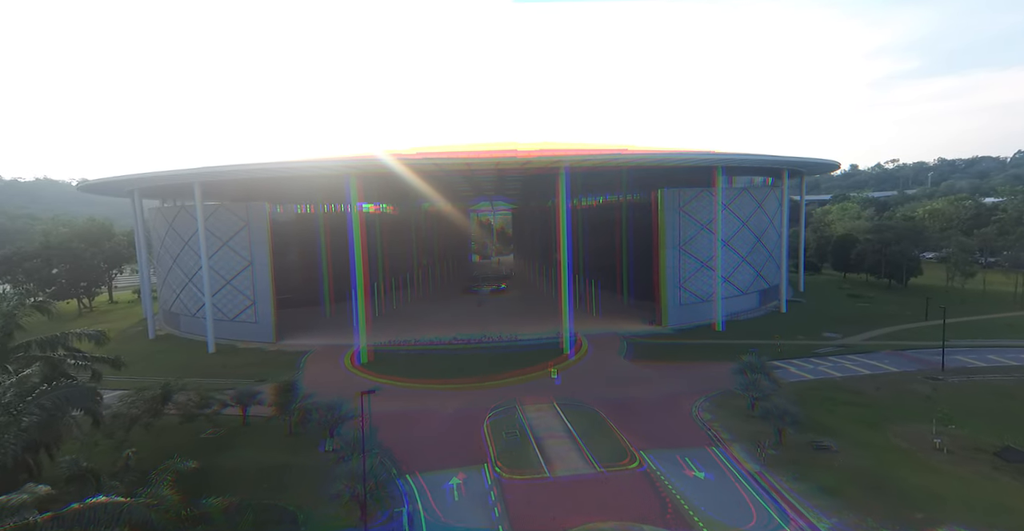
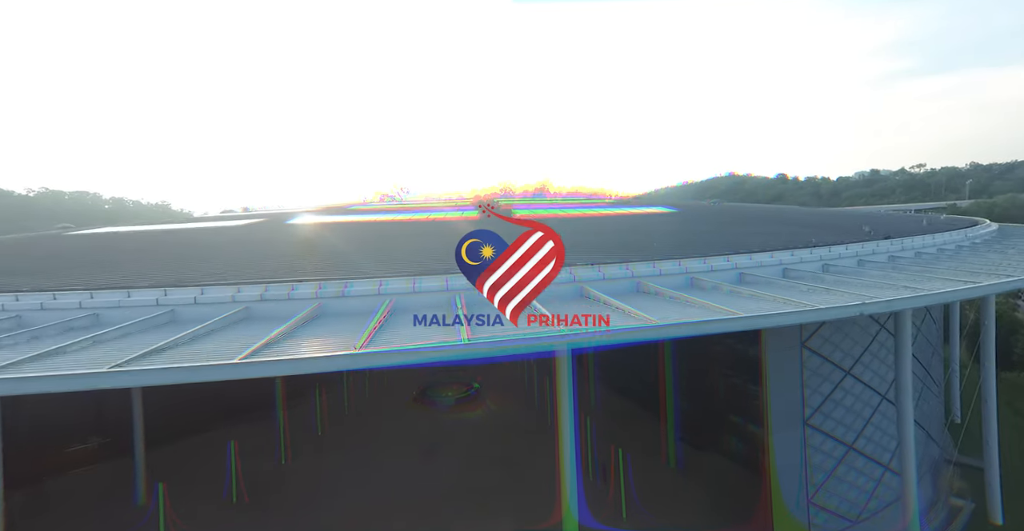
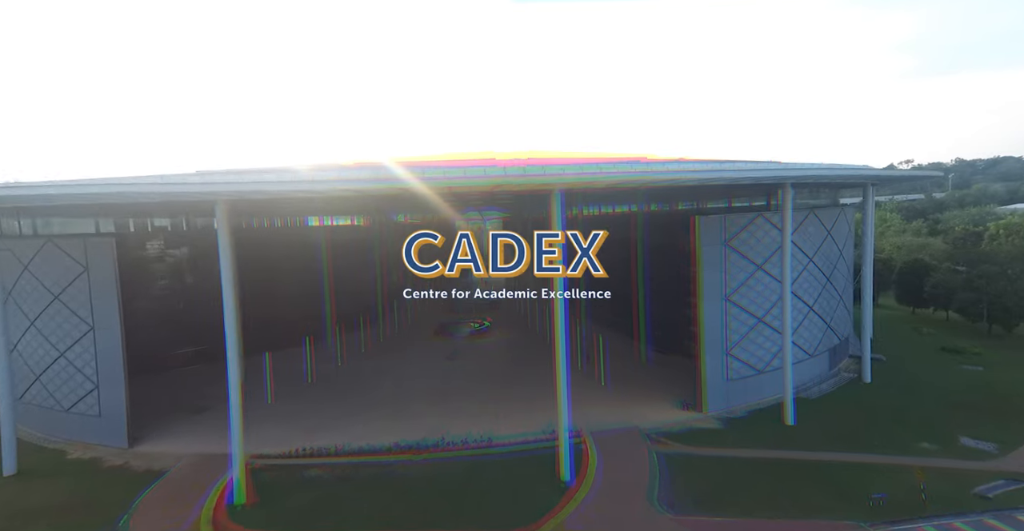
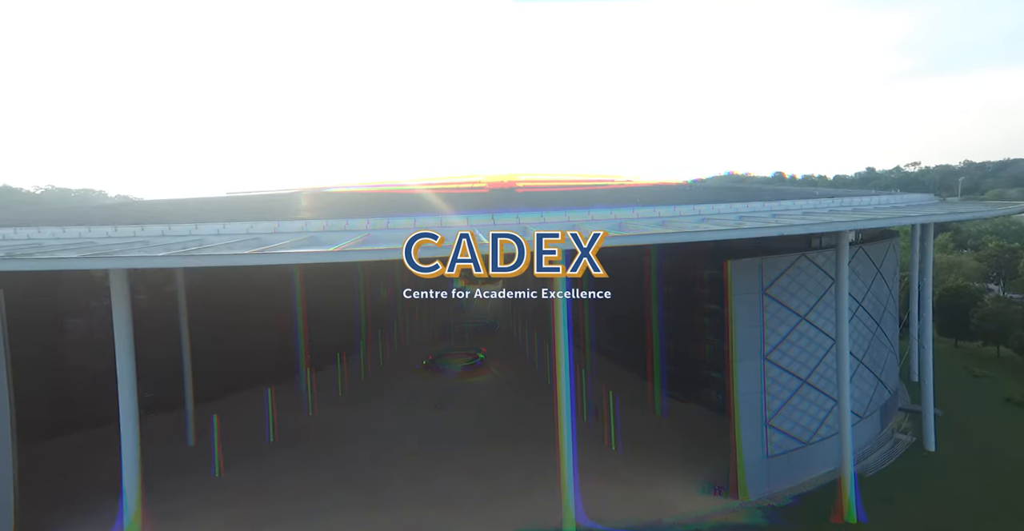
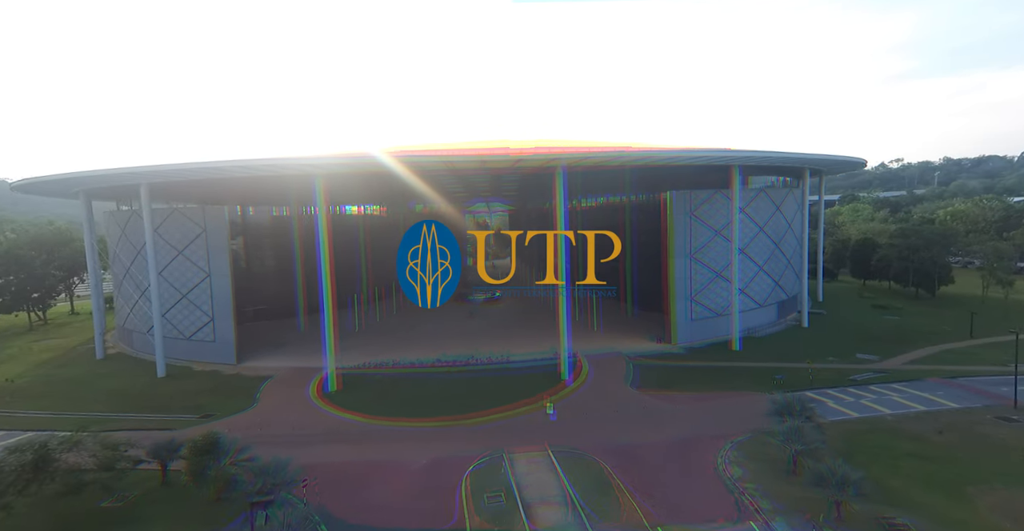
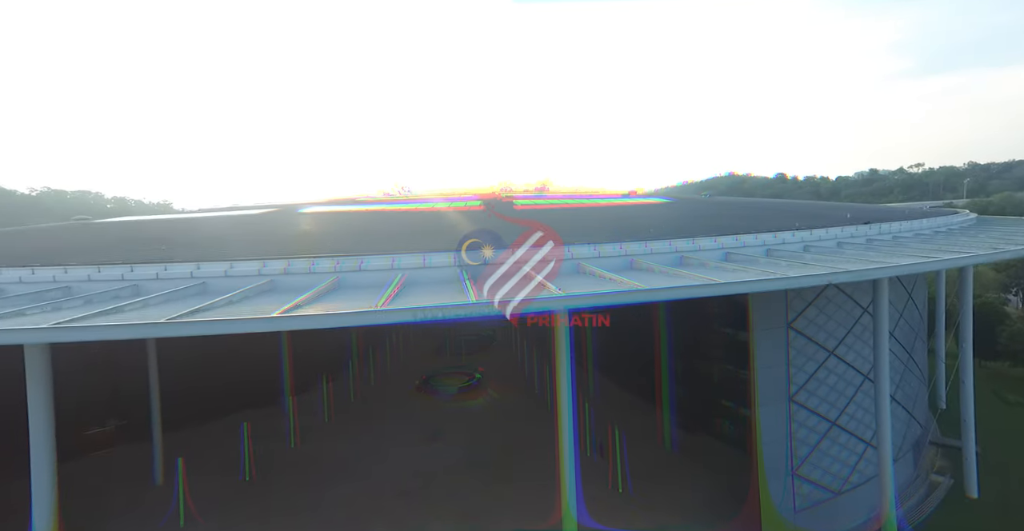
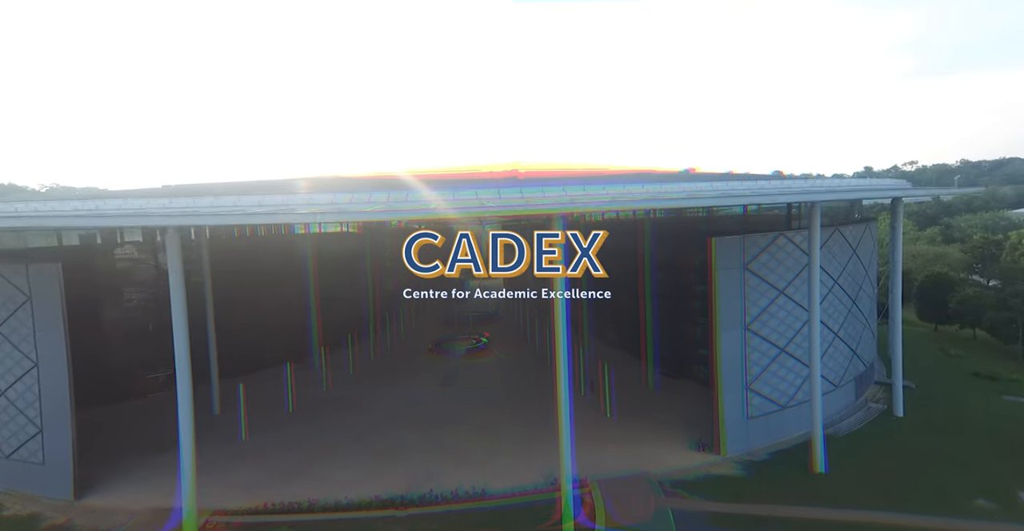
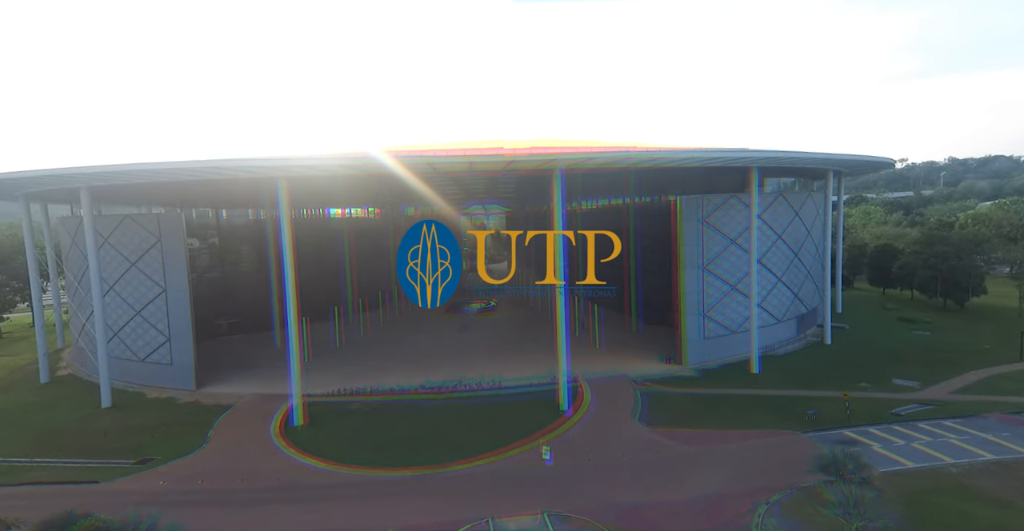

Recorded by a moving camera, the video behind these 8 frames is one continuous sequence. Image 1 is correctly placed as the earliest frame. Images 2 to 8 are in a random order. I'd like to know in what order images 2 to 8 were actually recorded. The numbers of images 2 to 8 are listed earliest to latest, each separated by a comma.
5, 8, 3, 7, 4, 6, 2
